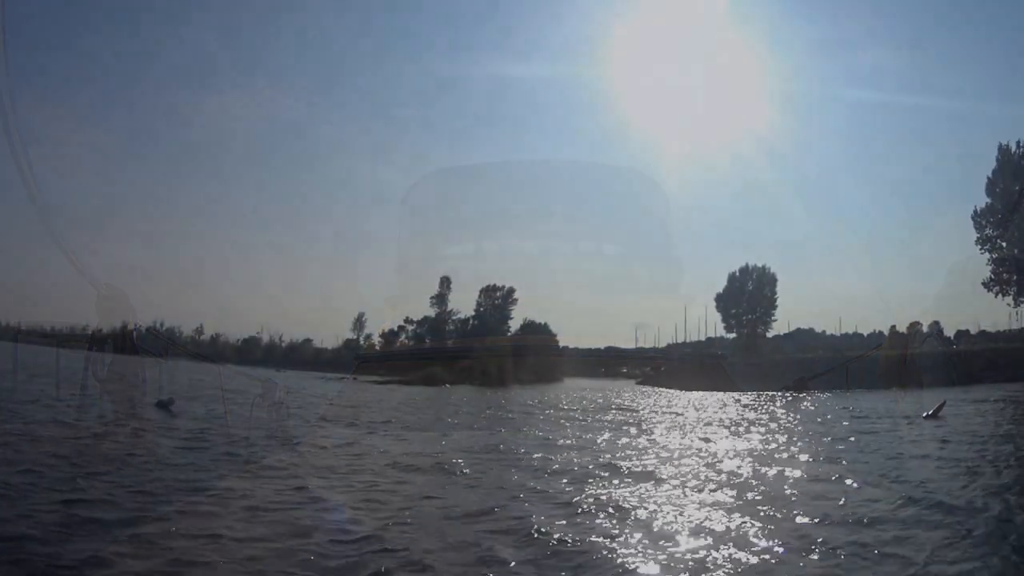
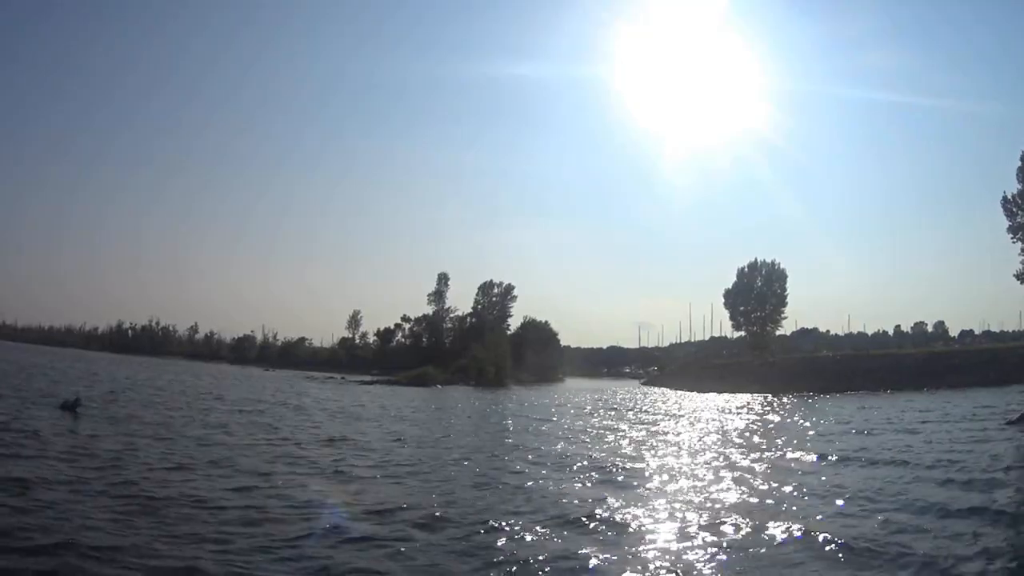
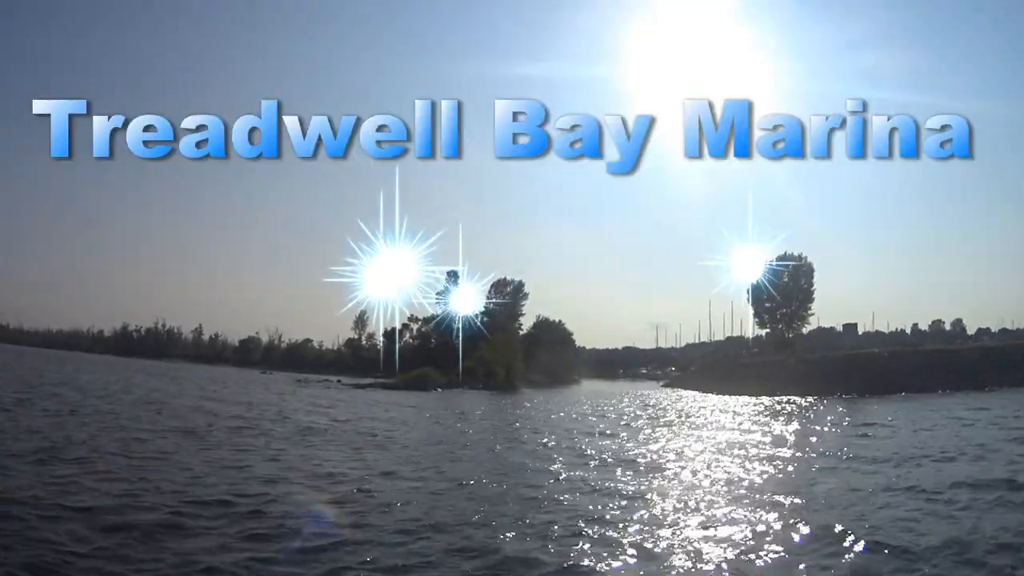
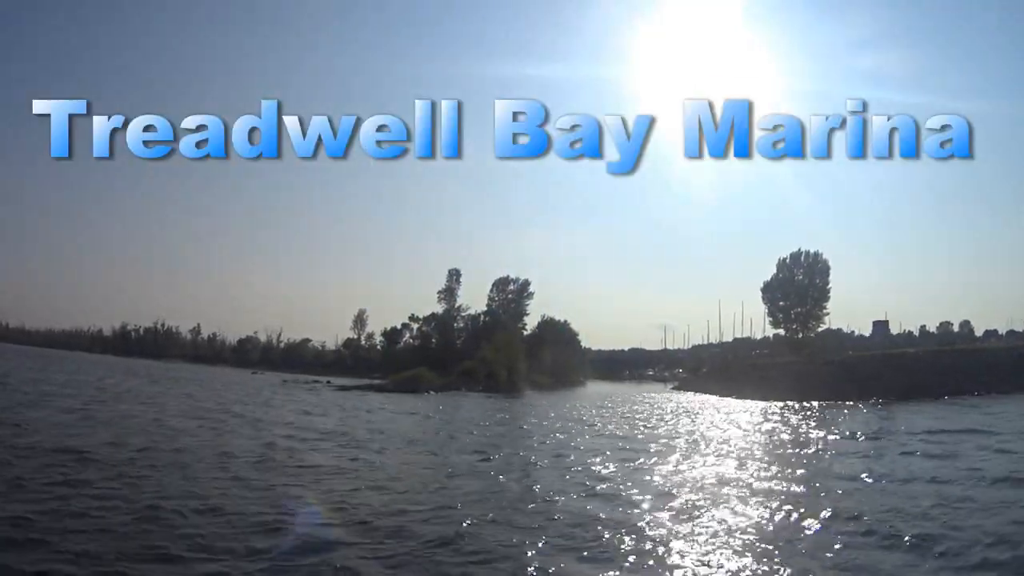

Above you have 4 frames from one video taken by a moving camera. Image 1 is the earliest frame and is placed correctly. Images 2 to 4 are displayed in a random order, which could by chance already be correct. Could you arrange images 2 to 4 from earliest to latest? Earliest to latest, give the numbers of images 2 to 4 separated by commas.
2, 3, 4
